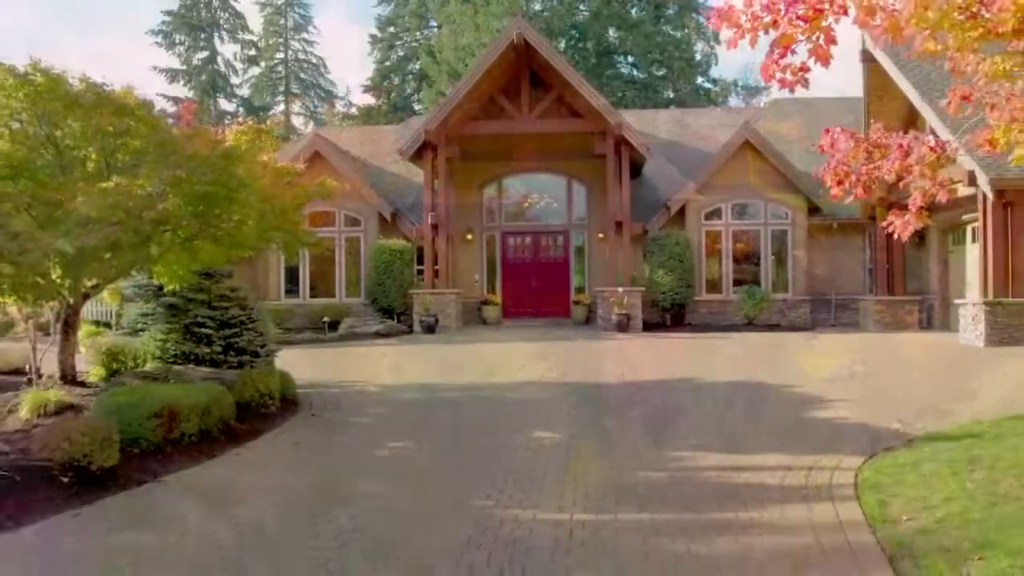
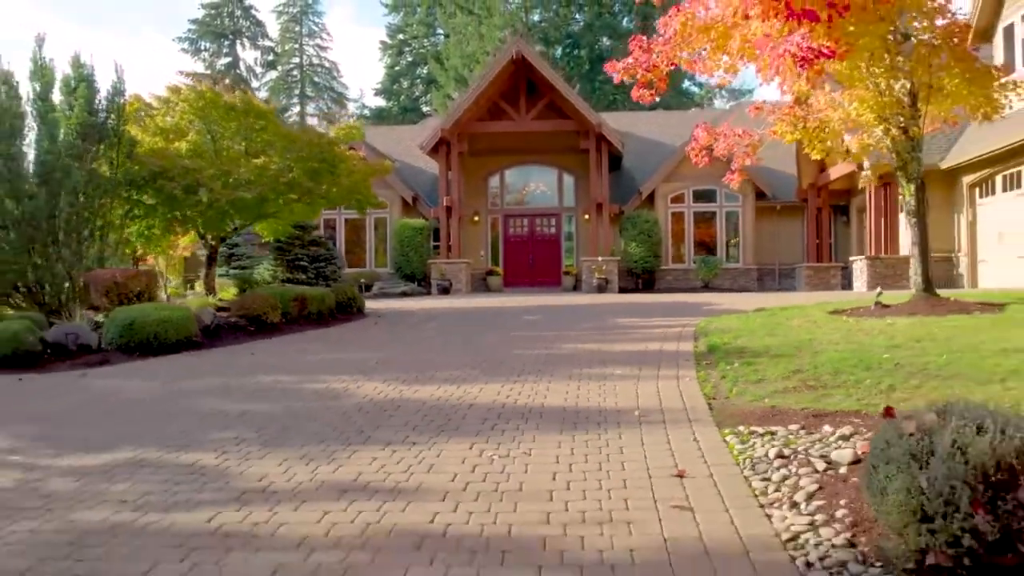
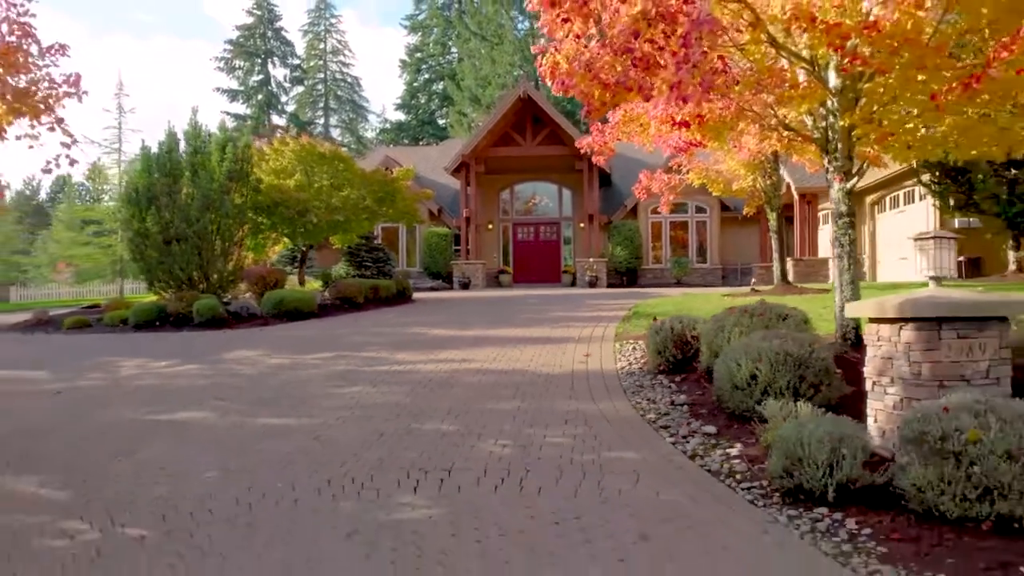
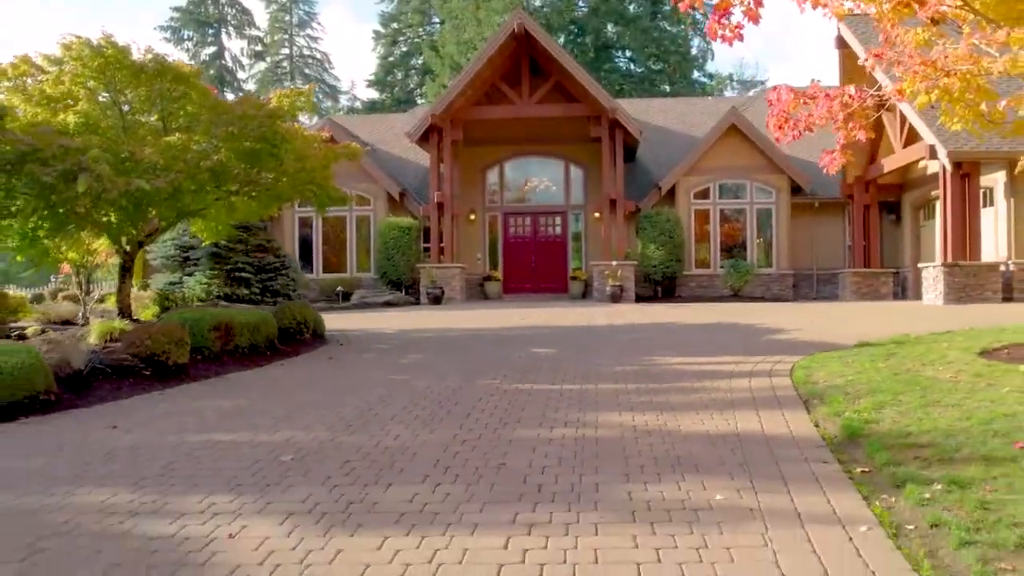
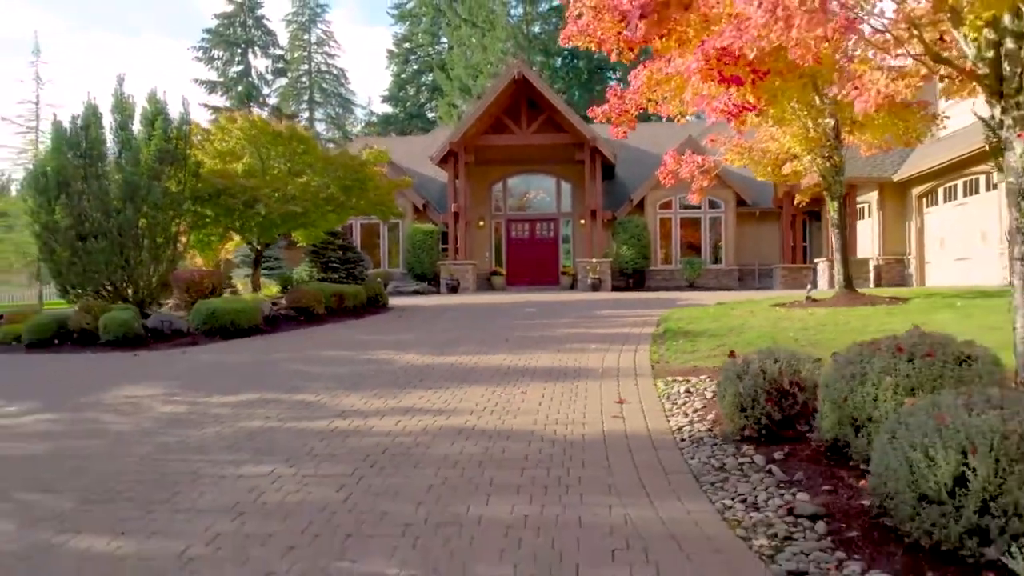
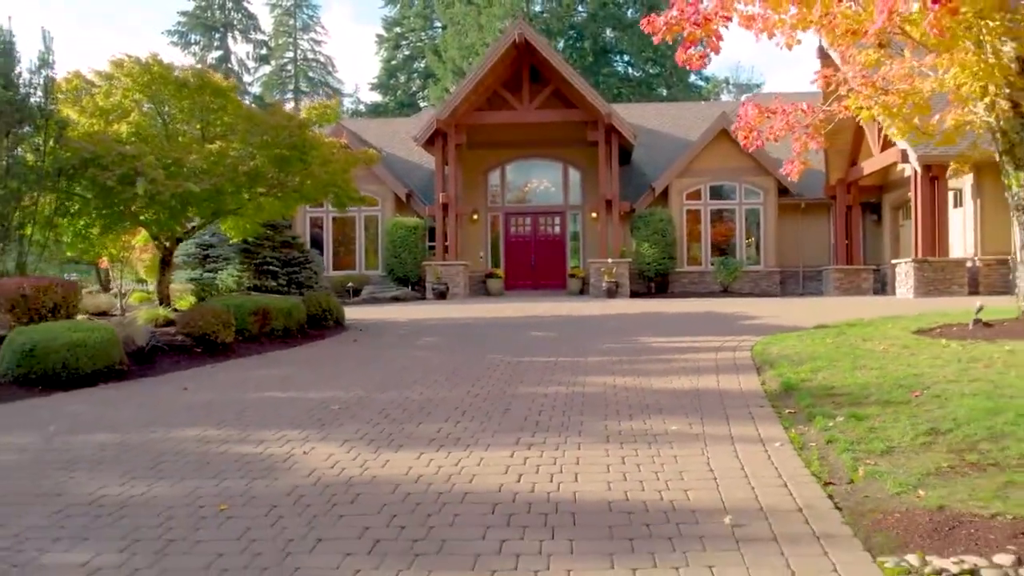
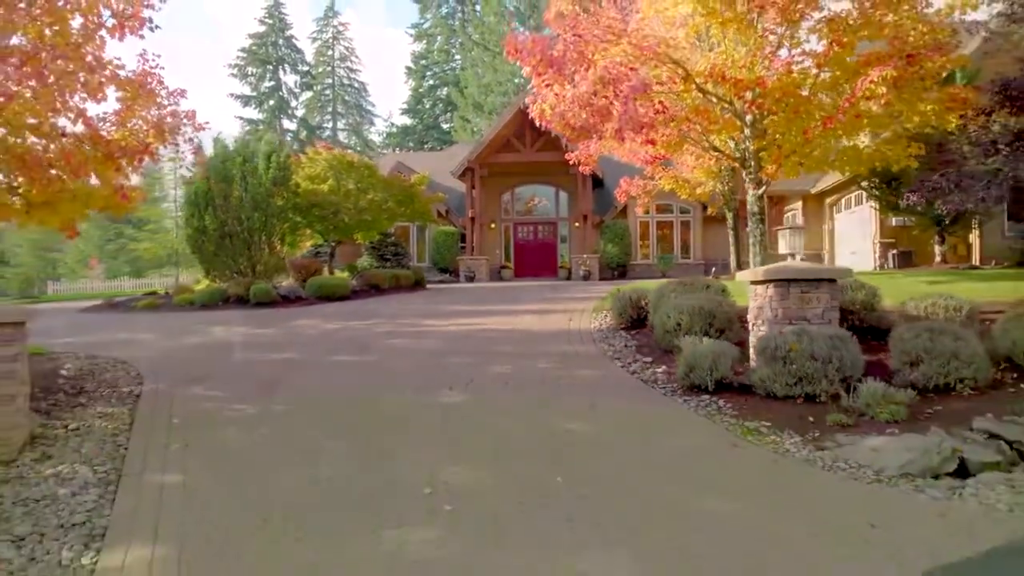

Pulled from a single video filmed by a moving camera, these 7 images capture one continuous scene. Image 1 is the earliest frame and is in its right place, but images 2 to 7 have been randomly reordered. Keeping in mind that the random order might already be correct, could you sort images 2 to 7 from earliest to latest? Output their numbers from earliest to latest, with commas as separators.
4, 6, 2, 5, 3, 7
